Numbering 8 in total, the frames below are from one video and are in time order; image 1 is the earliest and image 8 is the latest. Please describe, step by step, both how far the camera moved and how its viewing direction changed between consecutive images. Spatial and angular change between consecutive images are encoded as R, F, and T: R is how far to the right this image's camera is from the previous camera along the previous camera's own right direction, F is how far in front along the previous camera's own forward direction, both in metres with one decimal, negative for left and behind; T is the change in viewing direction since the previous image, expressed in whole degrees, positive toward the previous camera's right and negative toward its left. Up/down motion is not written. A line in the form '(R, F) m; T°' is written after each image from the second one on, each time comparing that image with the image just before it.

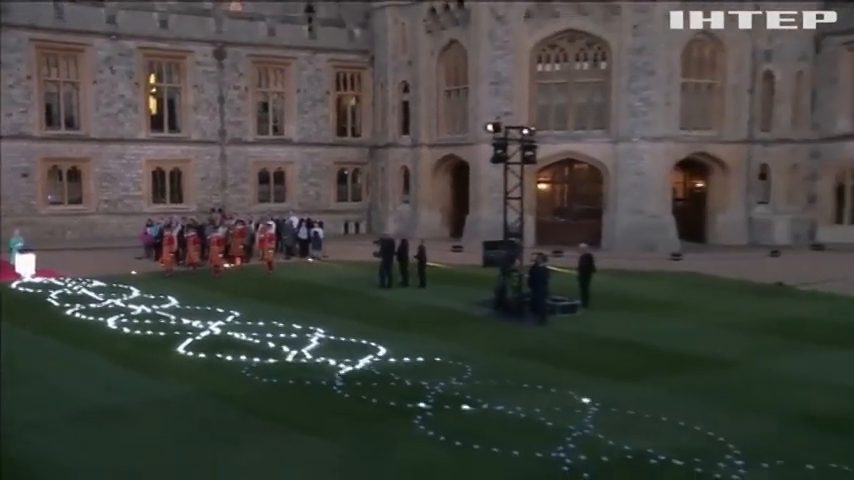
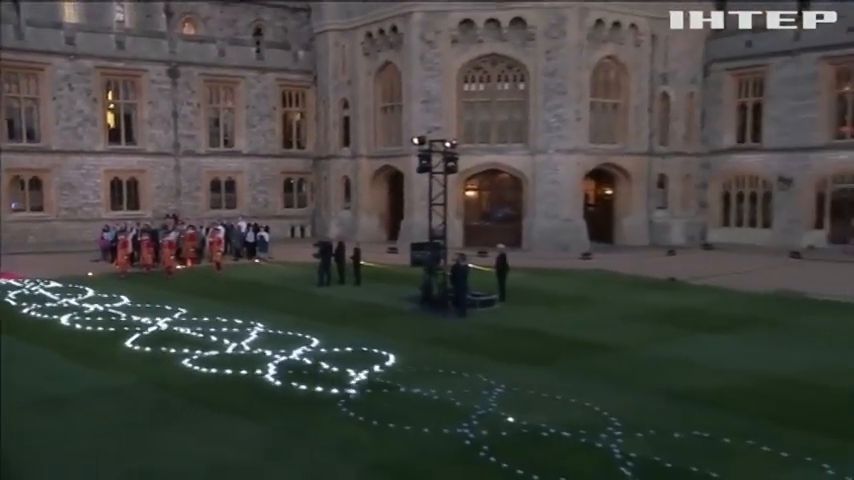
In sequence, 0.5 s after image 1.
(+3.3, -1.1) m; +1°
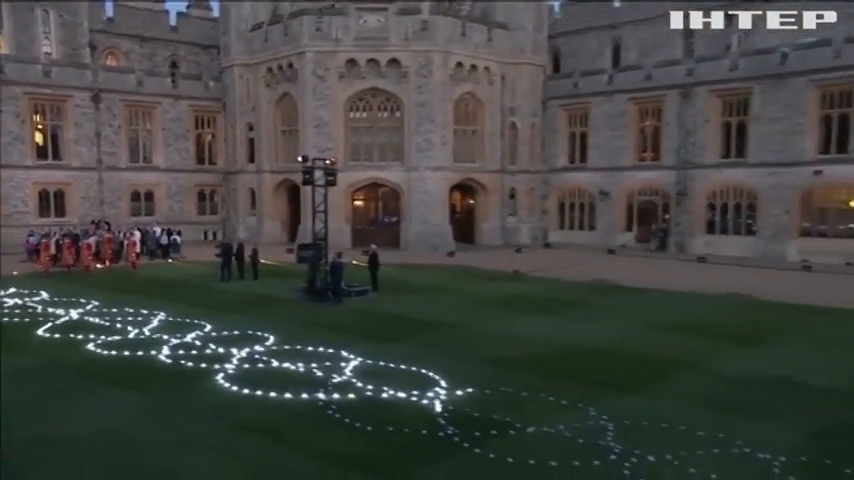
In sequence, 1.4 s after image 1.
(+6.7, -2.4) m; +2°
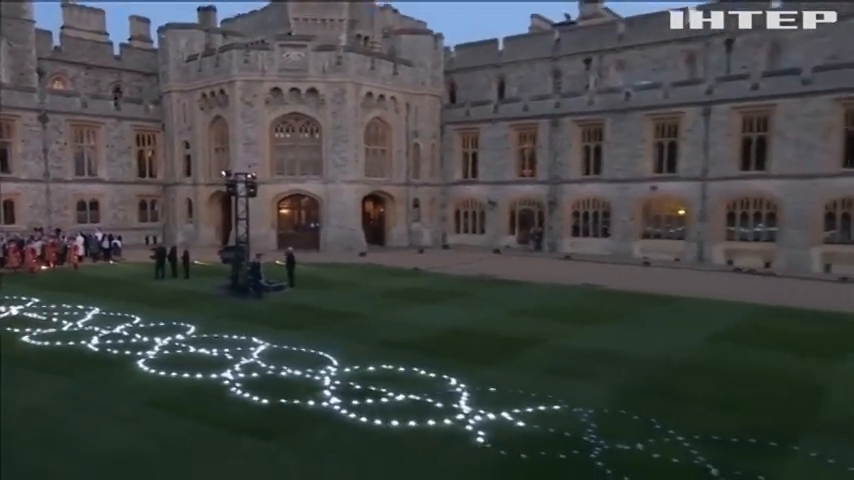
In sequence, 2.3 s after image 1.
(+6.1, -2.5) m; +2°
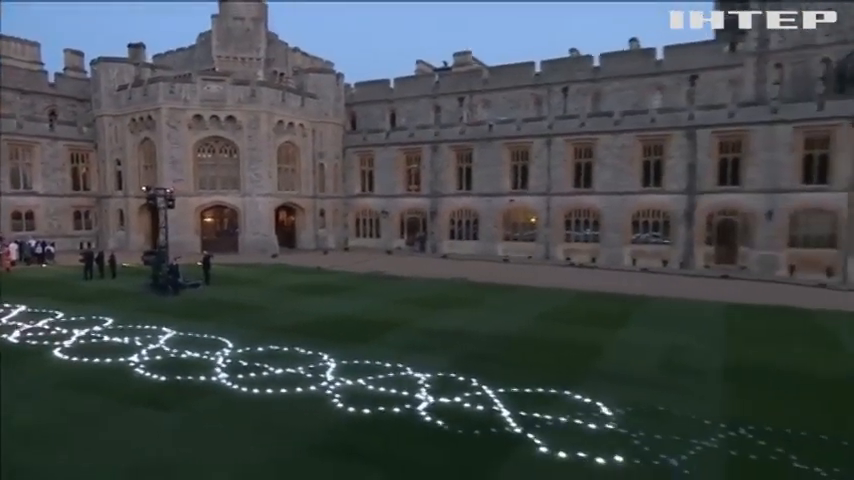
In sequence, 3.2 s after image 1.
(+8.3, -3.5) m; +3°
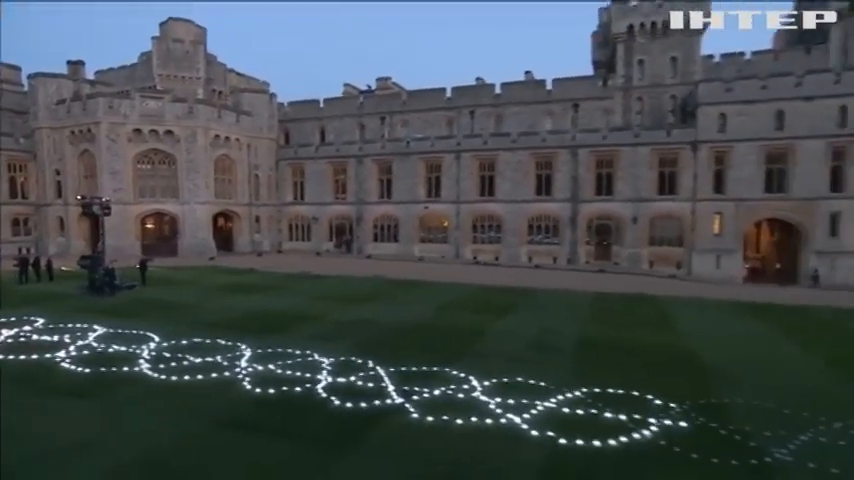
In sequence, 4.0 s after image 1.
(+7.0, -2.8) m; +3°
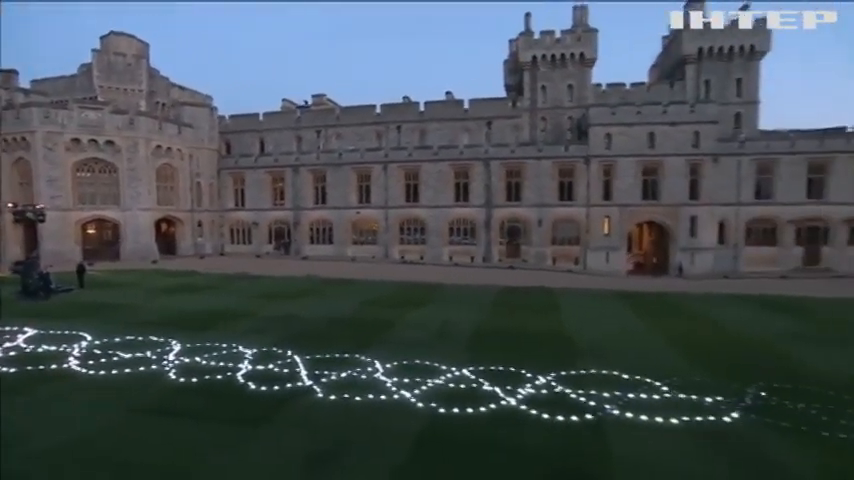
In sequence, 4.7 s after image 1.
(+6.9, -2.7) m; +3°
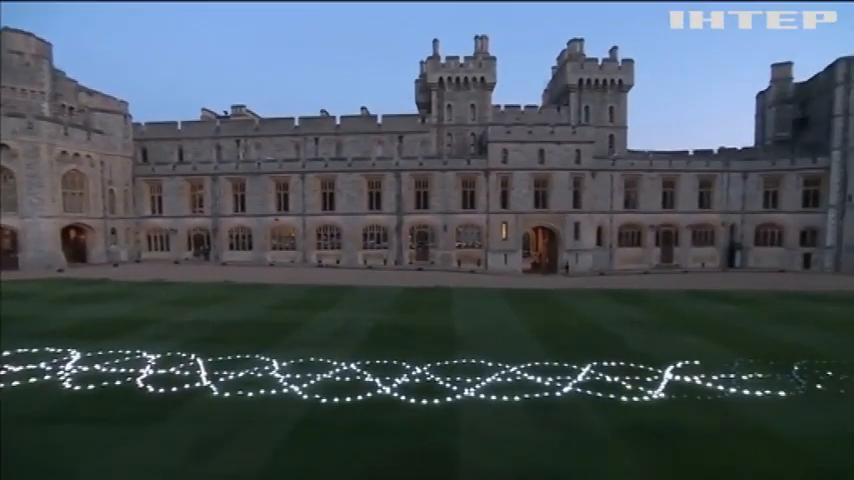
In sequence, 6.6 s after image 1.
(+8.6, -2.4) m; +4°
